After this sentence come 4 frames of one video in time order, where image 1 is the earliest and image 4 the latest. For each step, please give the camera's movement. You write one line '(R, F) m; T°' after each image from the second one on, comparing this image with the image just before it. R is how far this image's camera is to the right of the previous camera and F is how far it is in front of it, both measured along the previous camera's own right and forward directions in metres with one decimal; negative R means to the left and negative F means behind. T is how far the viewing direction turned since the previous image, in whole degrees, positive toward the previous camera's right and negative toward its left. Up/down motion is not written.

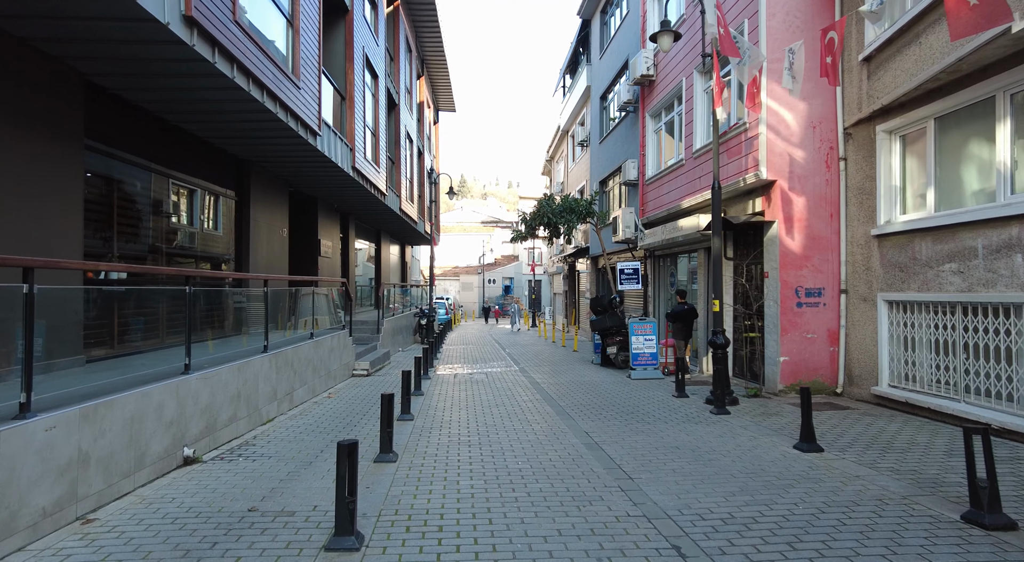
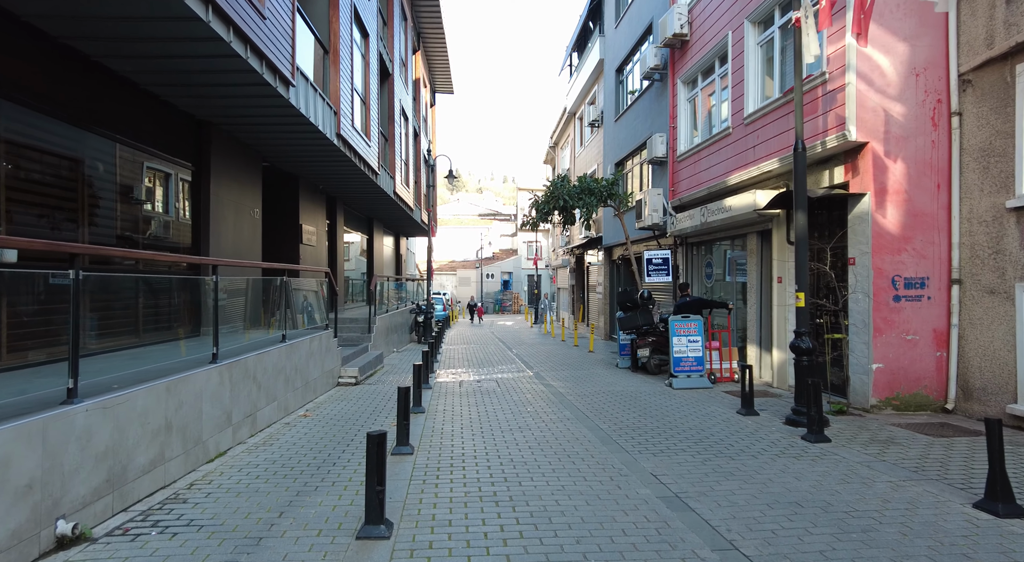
(-0.4, +2.0) m; +1°
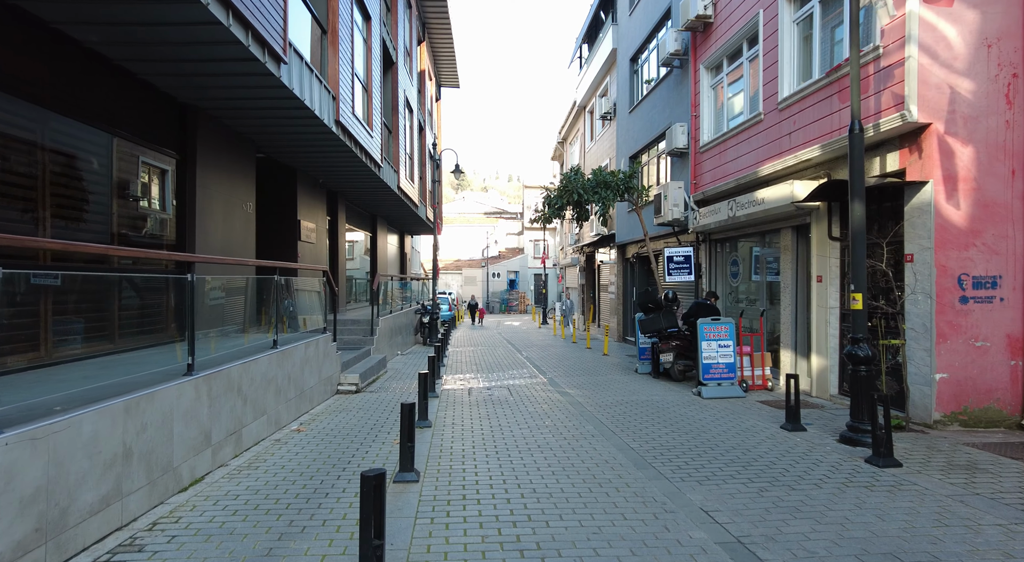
(-0.1, +0.8) m; 0°
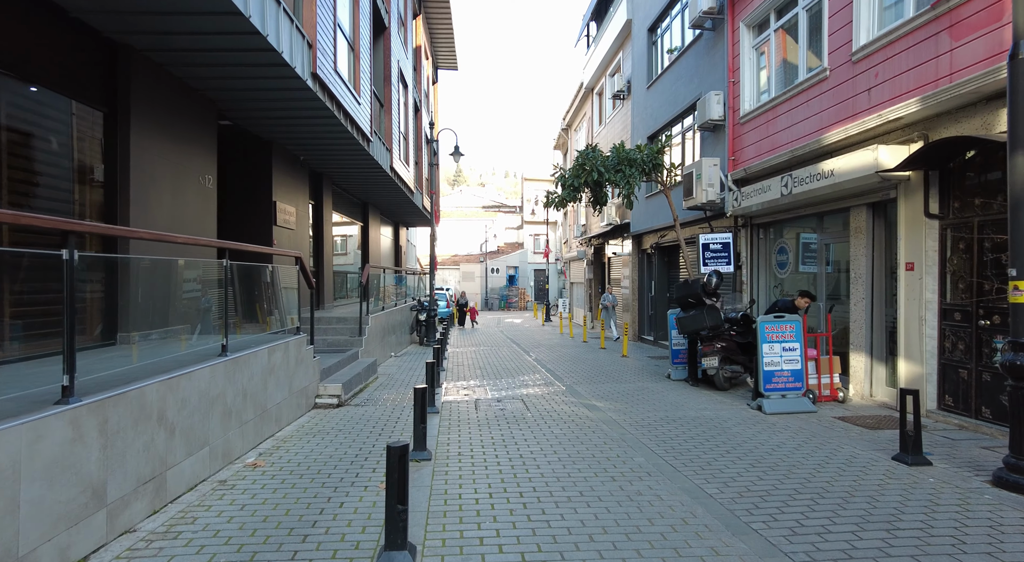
(-0.3, +1.8) m; 0°
